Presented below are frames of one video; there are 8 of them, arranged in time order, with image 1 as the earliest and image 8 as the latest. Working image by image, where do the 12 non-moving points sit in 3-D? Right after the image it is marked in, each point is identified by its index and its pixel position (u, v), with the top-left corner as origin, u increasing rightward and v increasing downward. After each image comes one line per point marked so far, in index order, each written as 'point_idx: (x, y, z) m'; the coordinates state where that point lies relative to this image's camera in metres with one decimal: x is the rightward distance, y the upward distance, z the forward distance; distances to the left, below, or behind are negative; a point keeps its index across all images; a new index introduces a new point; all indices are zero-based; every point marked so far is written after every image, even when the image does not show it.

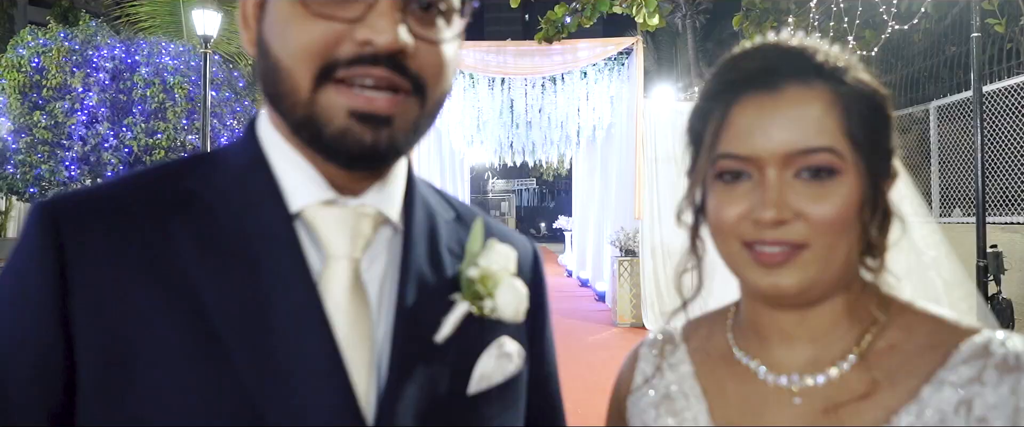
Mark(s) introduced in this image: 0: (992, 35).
0: (+4.4, +1.7, +6.9) m
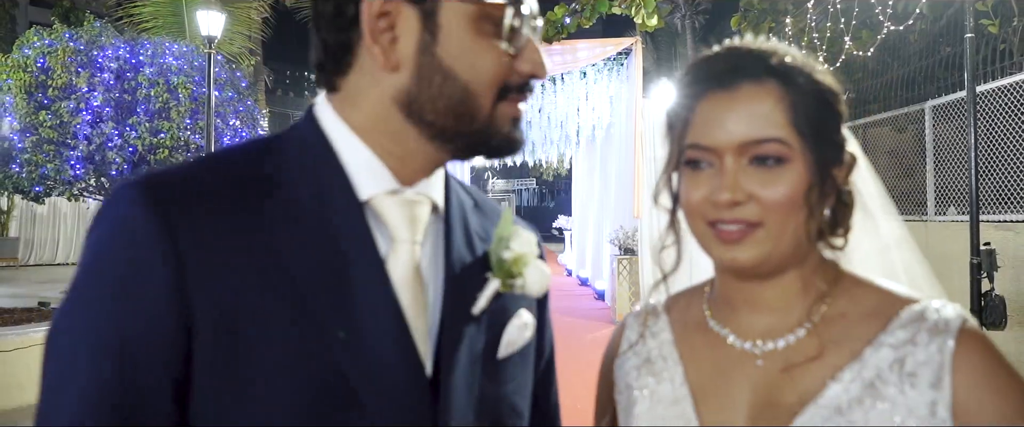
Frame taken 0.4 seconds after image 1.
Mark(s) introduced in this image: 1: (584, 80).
0: (+4.4, +1.7, +7.0) m
1: (+0.8, +1.5, +7.7) m
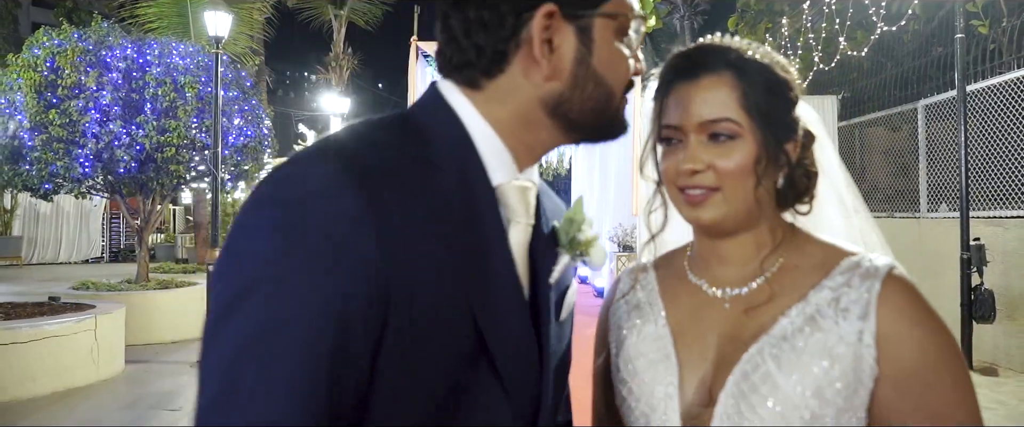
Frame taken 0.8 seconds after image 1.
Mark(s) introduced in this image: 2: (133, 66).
0: (+4.4, +1.7, +7.2) m
1: (+0.8, +1.5, +7.8) m
2: (-4.3, +1.7, +8.6) m
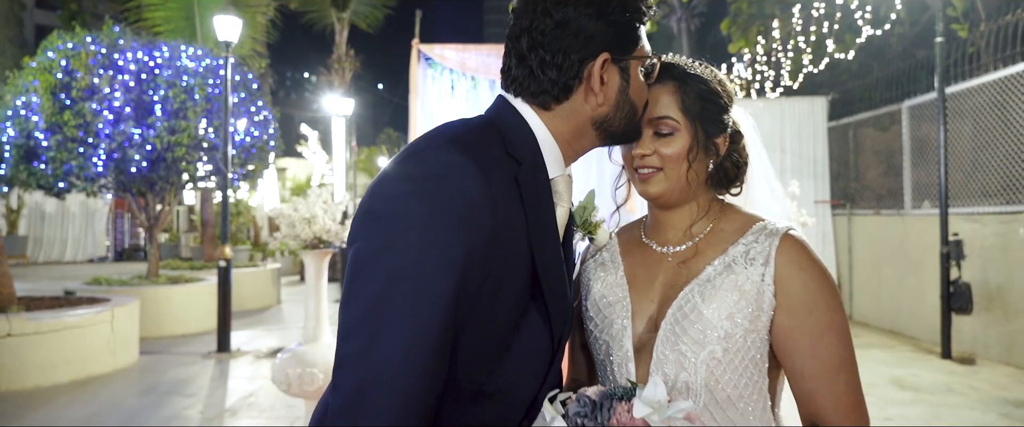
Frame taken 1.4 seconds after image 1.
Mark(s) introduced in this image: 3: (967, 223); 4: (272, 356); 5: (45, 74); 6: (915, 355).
0: (+4.4, +1.7, +7.5) m
1: (+0.8, +1.6, +8.1) m
2: (-4.4, +1.7, +8.9) m
3: (+4.4, -0.1, +7.2) m
4: (-2.5, -1.5, +7.7) m
5: (-5.4, +1.6, +8.6) m
6: (+4.0, -1.4, +7.4) m
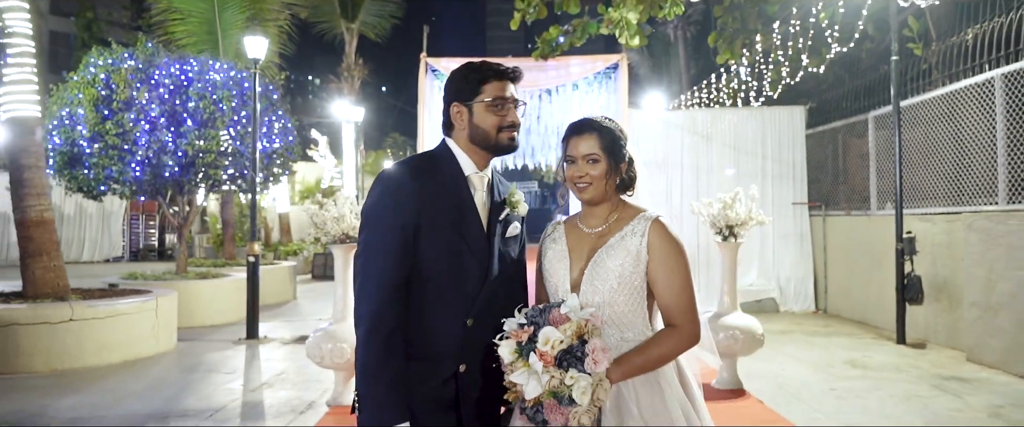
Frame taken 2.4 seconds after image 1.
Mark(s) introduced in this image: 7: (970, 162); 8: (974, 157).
0: (+4.4, +1.7, +8.3) m
1: (+0.8, +1.6, +8.9) m
2: (-4.4, +1.7, +9.8) m
3: (+4.4, -0.1, +8.0) m
4: (-2.5, -1.5, +8.5) m
5: (-5.4, +1.6, +9.5) m
6: (+4.0, -1.4, +8.2) m
7: (+4.5, +0.5, +7.3) m
8: (+4.5, +0.6, +7.3) m
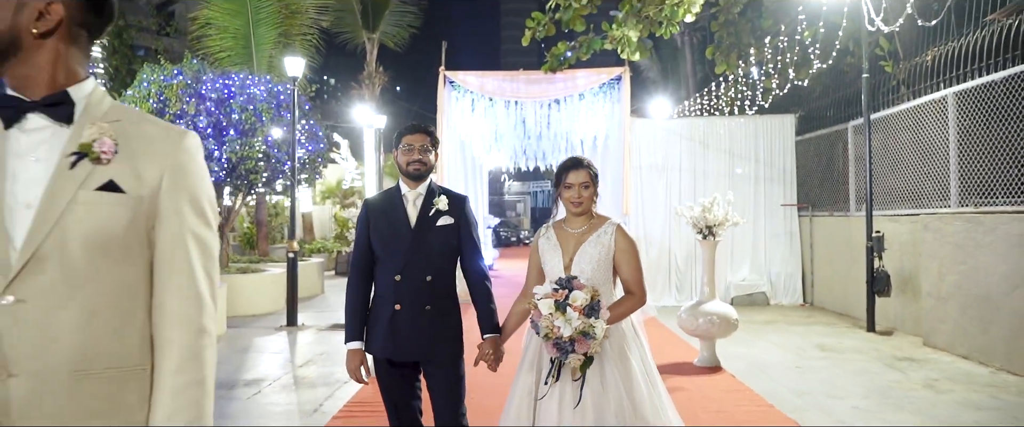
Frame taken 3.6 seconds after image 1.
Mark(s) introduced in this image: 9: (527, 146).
0: (+4.6, +1.7, +9.2) m
1: (+1.0, +1.5, +9.9) m
2: (-4.2, +1.7, +10.8) m
3: (+4.5, -0.1, +9.0) m
4: (-2.3, -1.5, +9.6) m
5: (-5.2, +1.6, +10.6) m
6: (+4.1, -1.4, +9.2) m
7: (+4.6, +0.5, +8.2) m
8: (+4.6, +0.5, +8.2) m
9: (+0.2, +0.9, +10.0) m
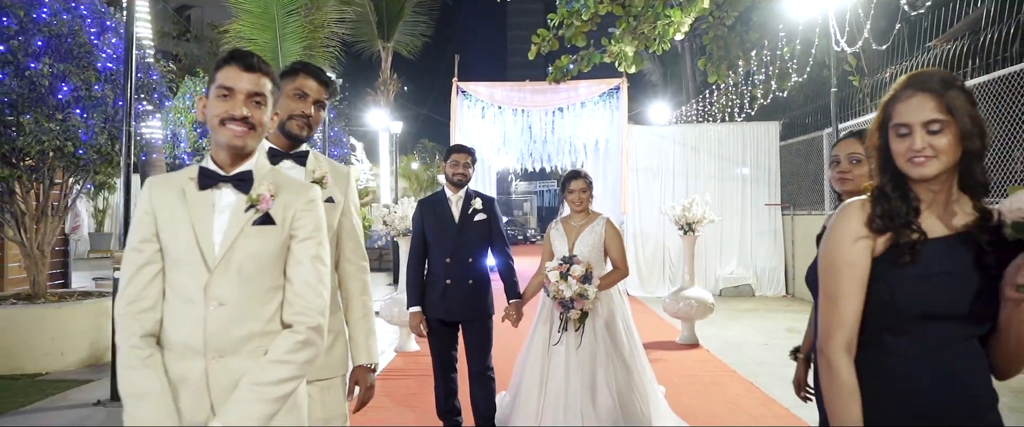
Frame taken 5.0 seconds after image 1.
0: (+4.7, +1.7, +10.3) m
1: (+1.1, +1.6, +11.0) m
2: (-4.1, +1.7, +12.0) m
3: (+4.6, -0.1, +10.0) m
4: (-2.2, -1.5, +10.7) m
5: (-5.1, +1.6, +11.7) m
6: (+4.2, -1.4, +10.2) m
7: (+4.7, +0.5, +9.3) m
8: (+4.7, +0.5, +9.2) m
9: (+0.3, +1.0, +11.1) m
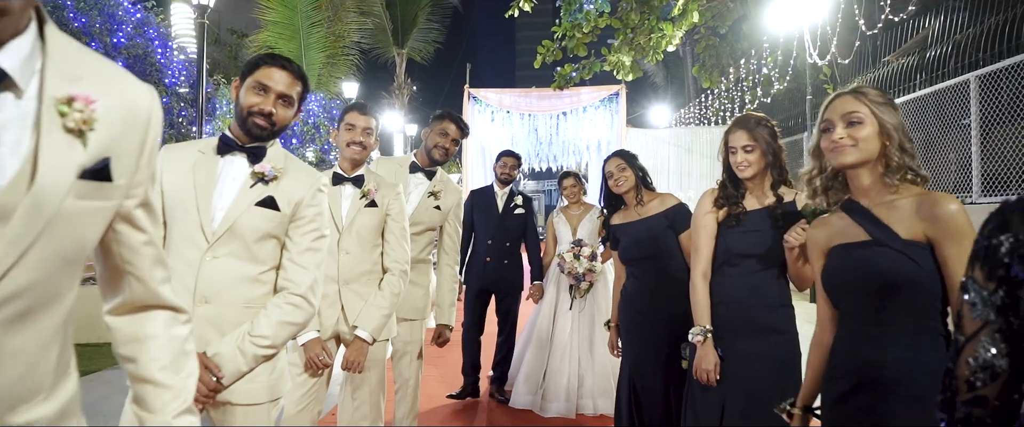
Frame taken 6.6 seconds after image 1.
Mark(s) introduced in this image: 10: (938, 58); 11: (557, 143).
0: (+4.8, +1.8, +11.4) m
1: (+1.2, +1.6, +12.1) m
2: (-4.0, +1.8, +13.2) m
3: (+4.7, 0.0, +11.1) m
4: (-2.1, -1.4, +11.9) m
5: (-5.0, +1.7, +12.9) m
6: (+4.3, -1.3, +11.3) m
7: (+4.8, +0.6, +10.3) m
8: (+4.8, +0.6, +10.3) m
9: (+0.4, +1.0, +12.2) m
10: (+4.5, +1.6, +7.9) m
11: (+0.7, +1.1, +12.2) m
